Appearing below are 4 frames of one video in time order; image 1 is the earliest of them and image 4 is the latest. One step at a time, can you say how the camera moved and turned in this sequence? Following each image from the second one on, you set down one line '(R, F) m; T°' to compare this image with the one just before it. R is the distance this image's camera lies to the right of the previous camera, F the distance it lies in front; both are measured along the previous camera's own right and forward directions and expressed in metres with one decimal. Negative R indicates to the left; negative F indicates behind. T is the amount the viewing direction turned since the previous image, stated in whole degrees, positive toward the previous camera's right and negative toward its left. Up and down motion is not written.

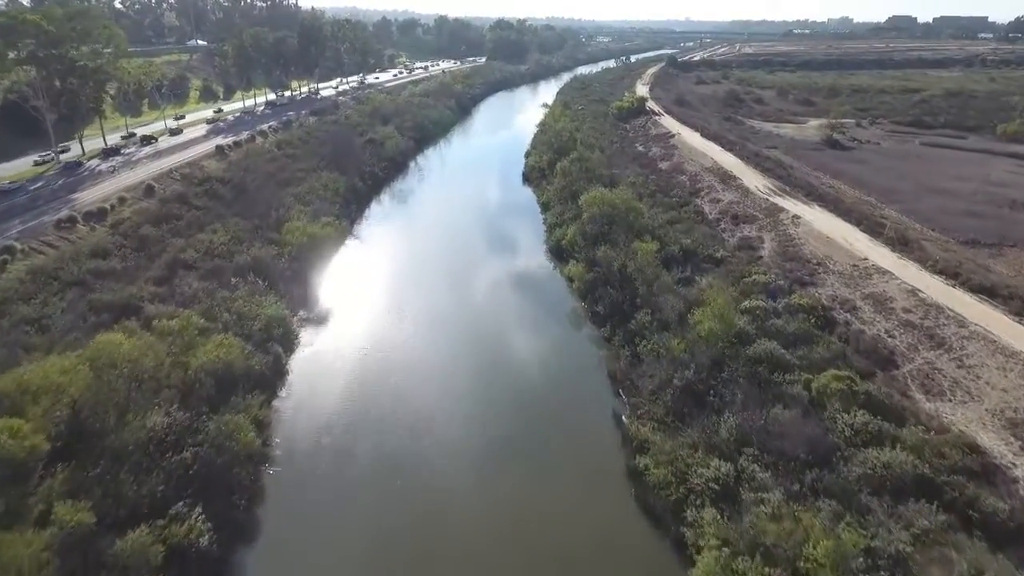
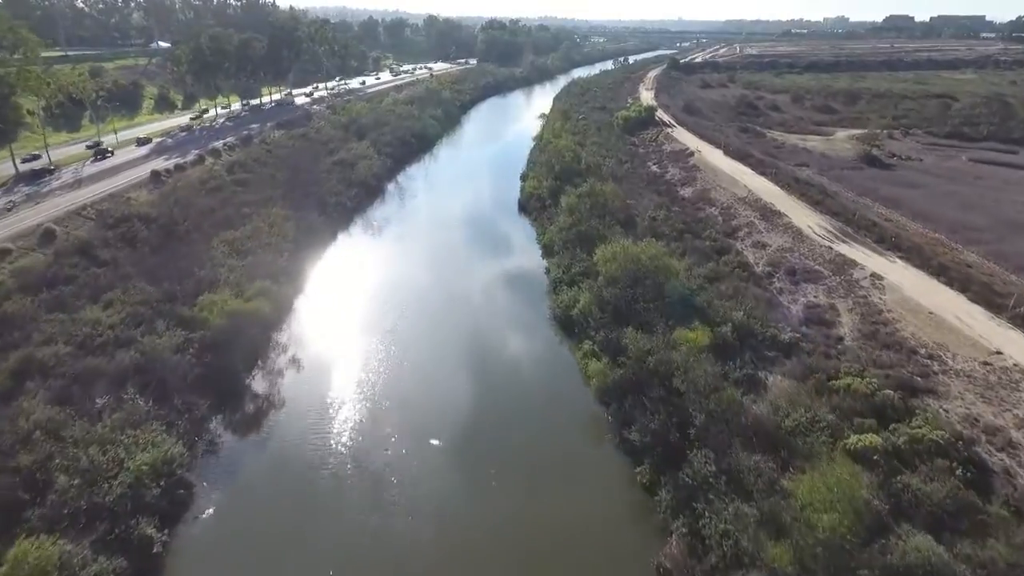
(0.0, +7.2) m; +1°
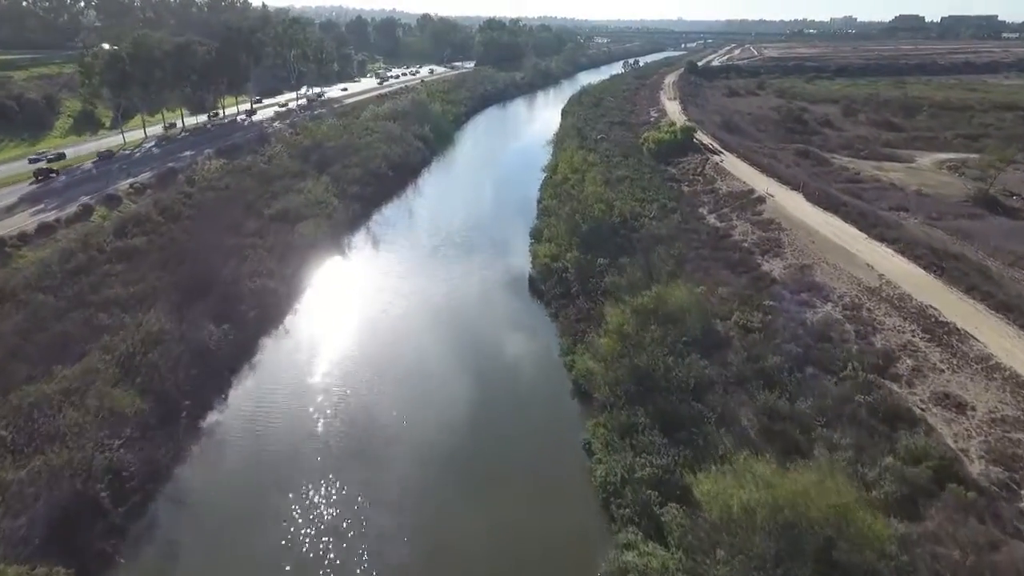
(-0.4, +12.0) m; 0°
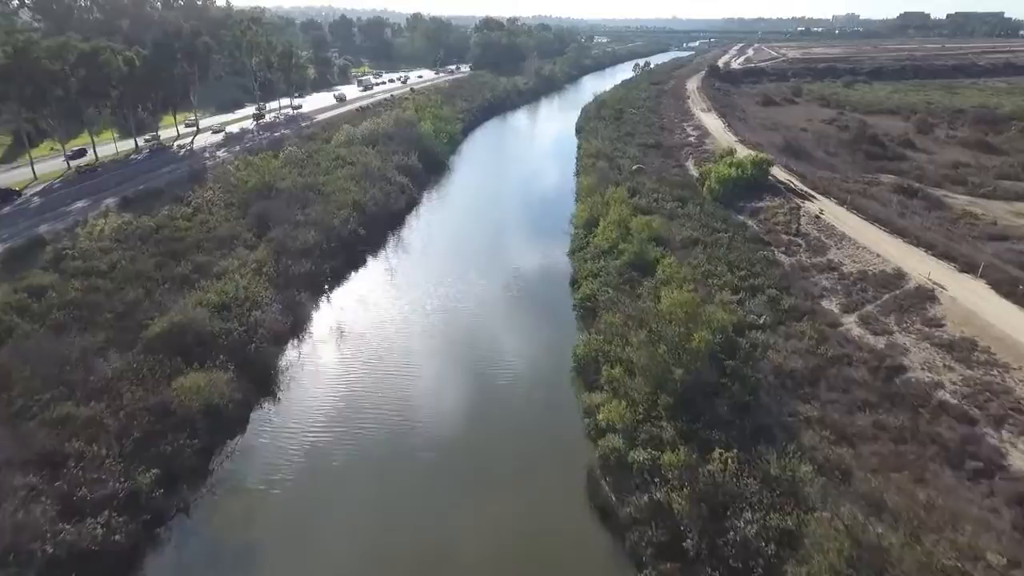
(-1.2, +12.1) m; 0°
